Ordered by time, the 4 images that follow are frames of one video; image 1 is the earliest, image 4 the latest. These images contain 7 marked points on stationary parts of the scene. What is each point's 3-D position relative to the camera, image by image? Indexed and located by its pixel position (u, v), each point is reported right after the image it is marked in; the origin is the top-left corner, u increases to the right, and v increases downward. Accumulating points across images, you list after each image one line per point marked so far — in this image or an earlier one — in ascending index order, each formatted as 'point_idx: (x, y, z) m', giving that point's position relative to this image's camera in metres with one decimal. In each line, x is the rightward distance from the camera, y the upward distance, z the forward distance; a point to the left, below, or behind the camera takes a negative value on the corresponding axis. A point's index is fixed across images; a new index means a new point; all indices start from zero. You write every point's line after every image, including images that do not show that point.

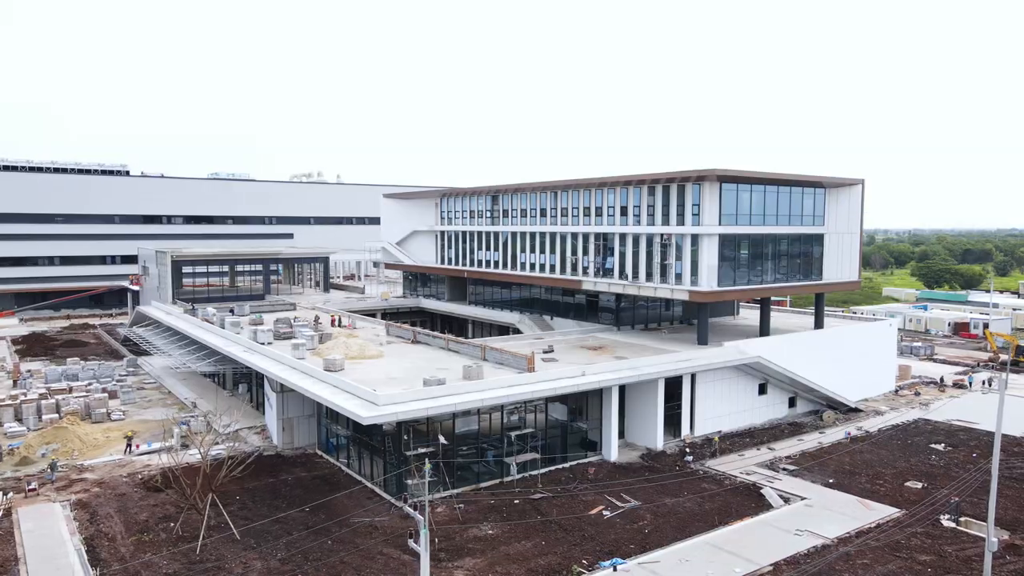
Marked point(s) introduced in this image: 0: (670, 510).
0: (+3.8, -5.3, +17.6) m
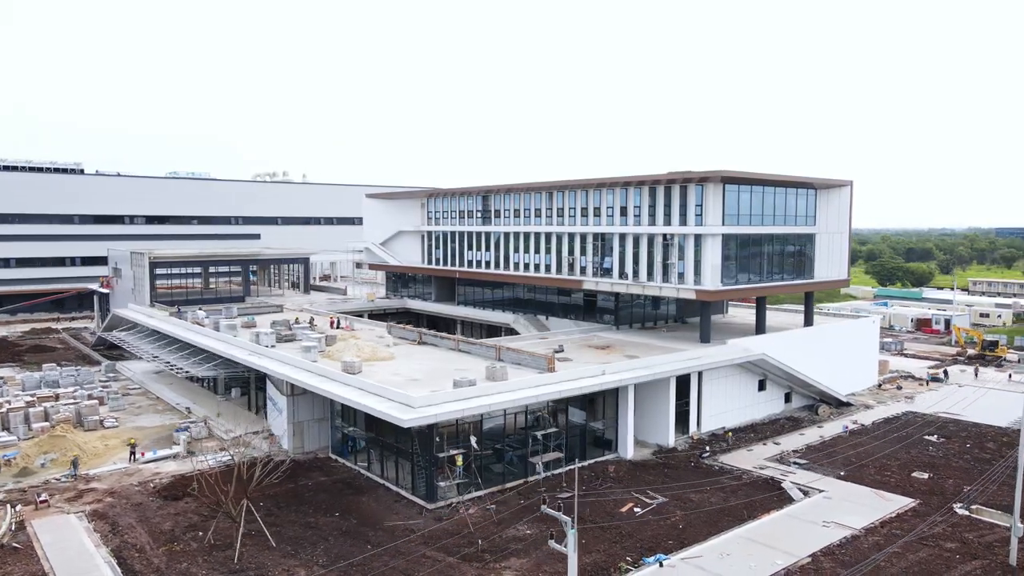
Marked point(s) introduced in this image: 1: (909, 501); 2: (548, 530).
0: (+4.6, -5.3, +17.9) m
1: (+10.0, -5.3, +18.4) m
2: (+0.8, -5.4, +16.4) m
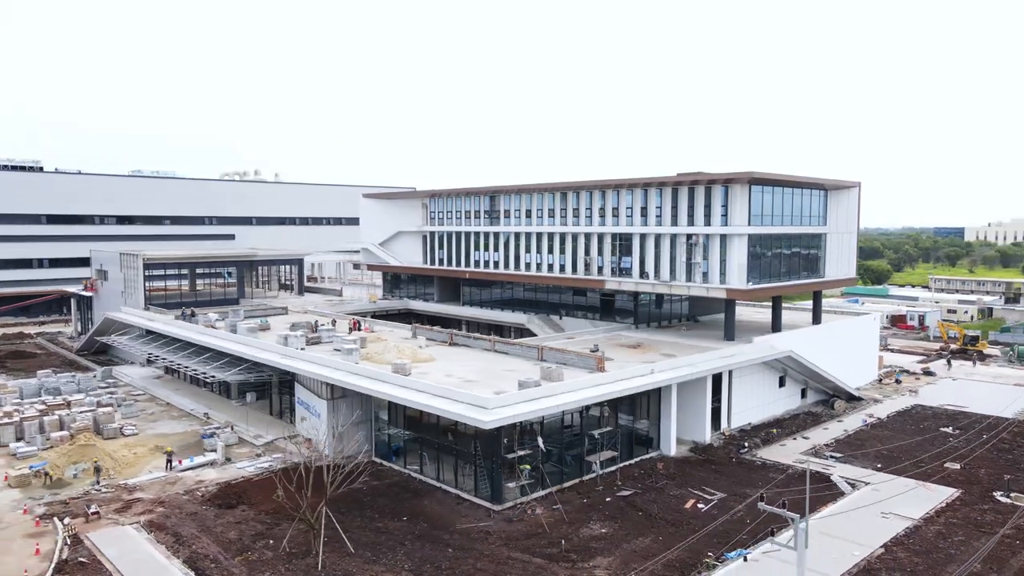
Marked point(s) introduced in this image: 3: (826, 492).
0: (+6.1, -5.3, +18.3) m
1: (+11.5, -5.3, +19.1) m
2: (+2.5, -5.4, +16.5) m
3: (+8.1, -5.3, +18.9) m
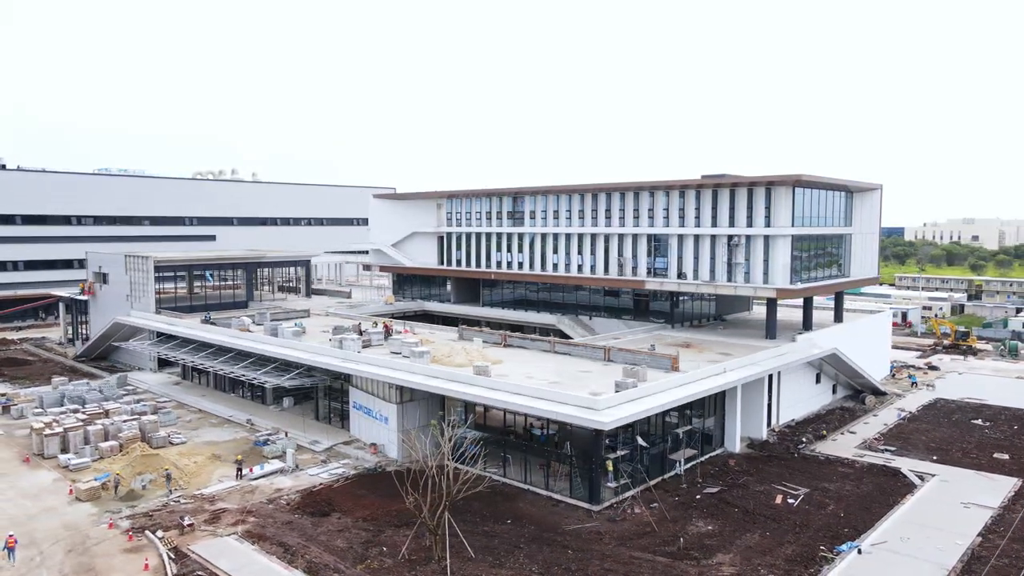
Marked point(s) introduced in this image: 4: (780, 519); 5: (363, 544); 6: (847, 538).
0: (+8.4, -5.3, +18.8) m
1: (+13.8, -5.3, +20.0) m
2: (+4.9, -5.4, +16.8) m
3: (+10.4, -5.3, +19.6) m
4: (+6.2, -5.4, +17.1) m
5: (-3.2, -5.6, +15.9) m
6: (+7.4, -5.5, +16.2) m
